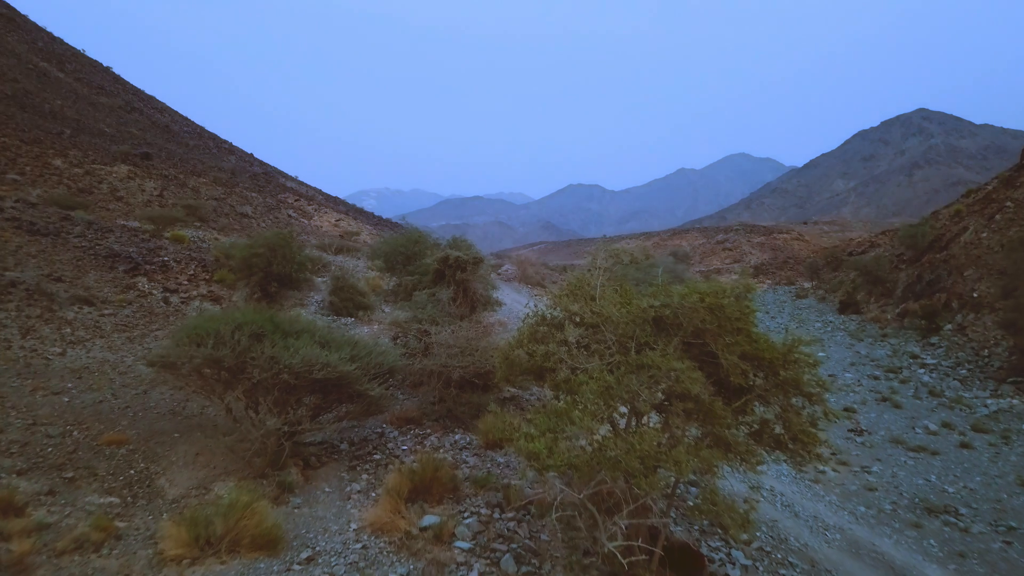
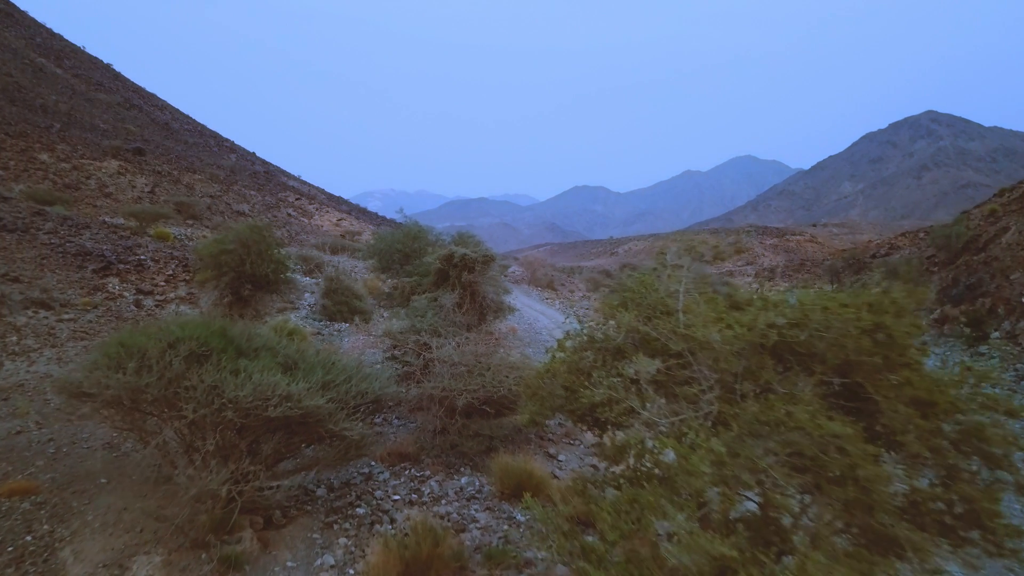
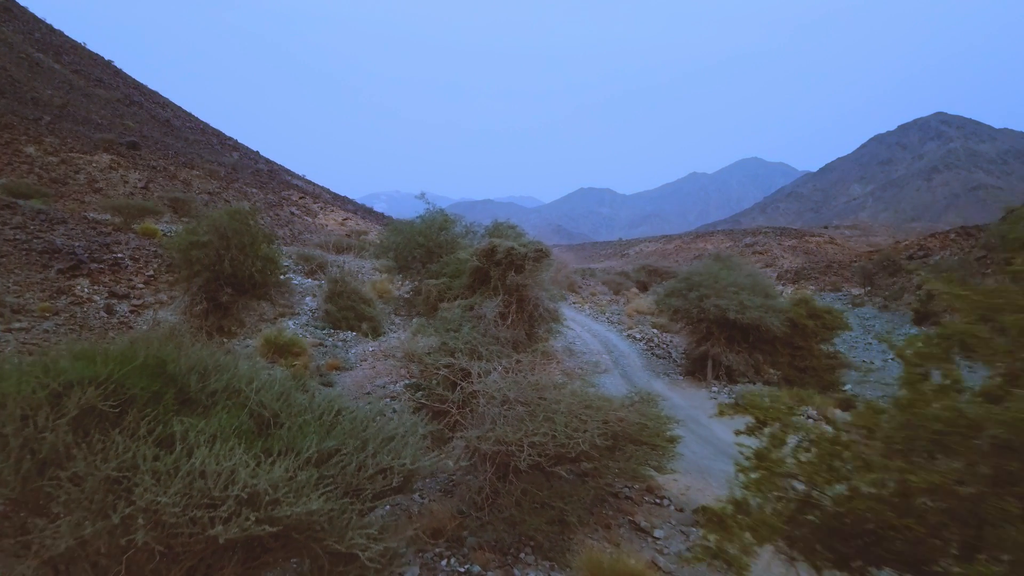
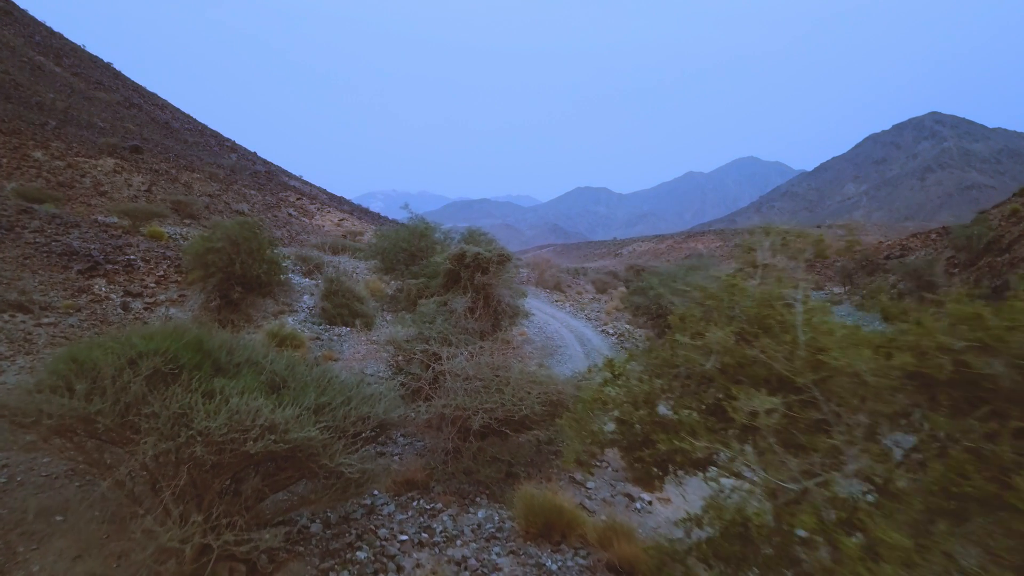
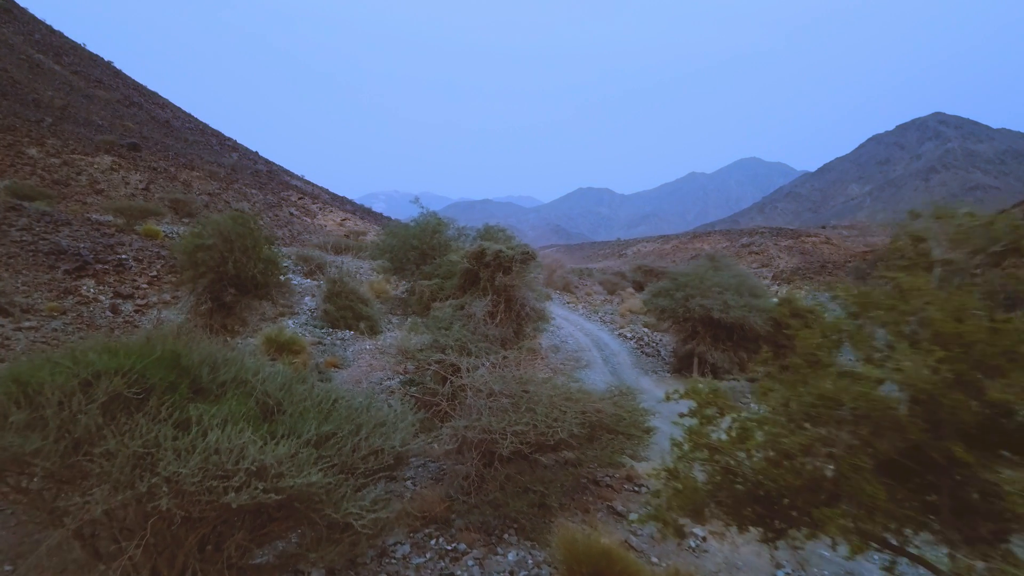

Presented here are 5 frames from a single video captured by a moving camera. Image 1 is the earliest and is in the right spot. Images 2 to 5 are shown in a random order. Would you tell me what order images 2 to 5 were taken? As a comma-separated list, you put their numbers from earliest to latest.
2, 4, 5, 3
